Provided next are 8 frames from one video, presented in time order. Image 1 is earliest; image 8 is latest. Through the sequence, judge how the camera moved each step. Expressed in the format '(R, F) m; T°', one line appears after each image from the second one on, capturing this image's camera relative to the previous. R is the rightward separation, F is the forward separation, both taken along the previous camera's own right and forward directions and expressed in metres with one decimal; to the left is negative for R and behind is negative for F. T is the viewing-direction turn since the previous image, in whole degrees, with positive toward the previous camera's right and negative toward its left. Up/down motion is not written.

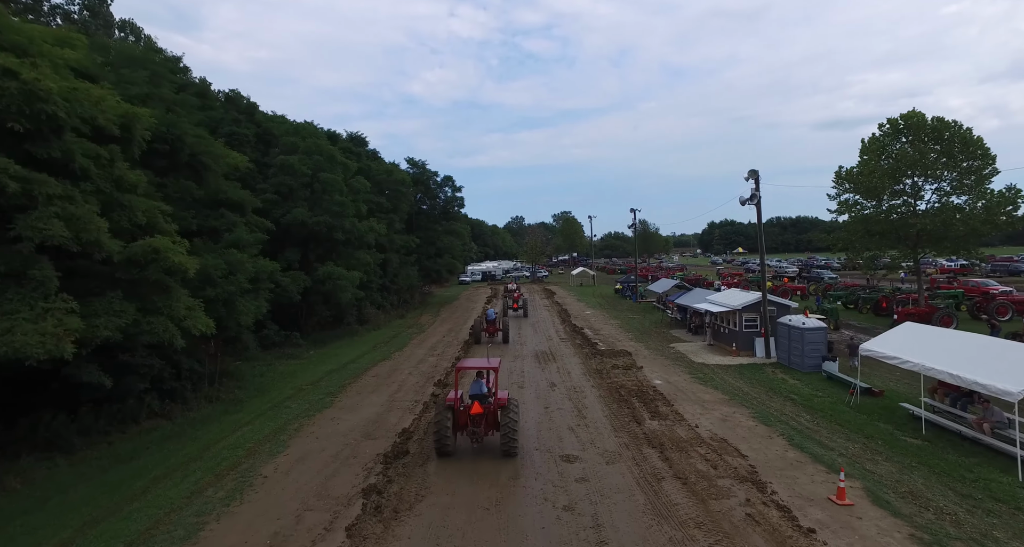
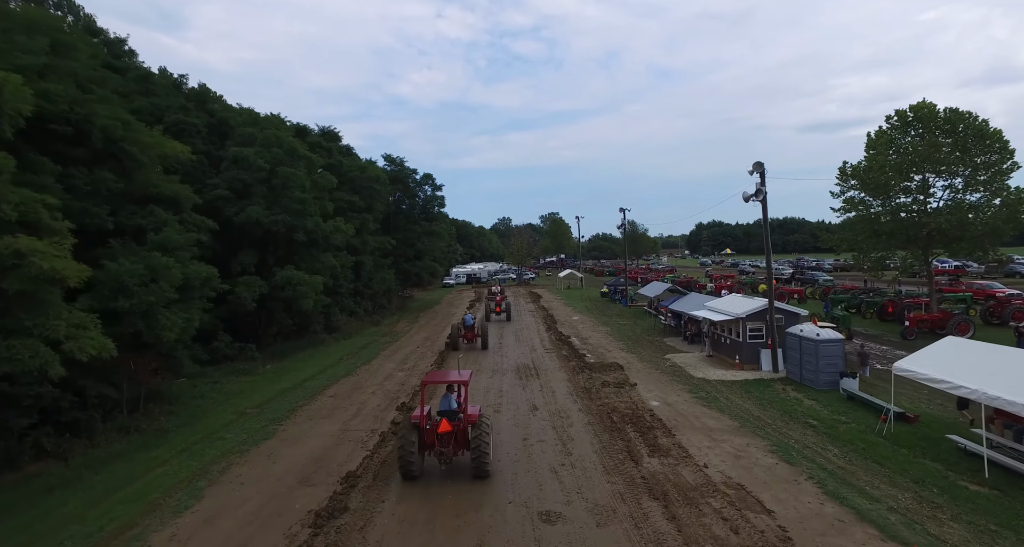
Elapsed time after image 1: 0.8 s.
(+0.3, +2.1) m; +1°
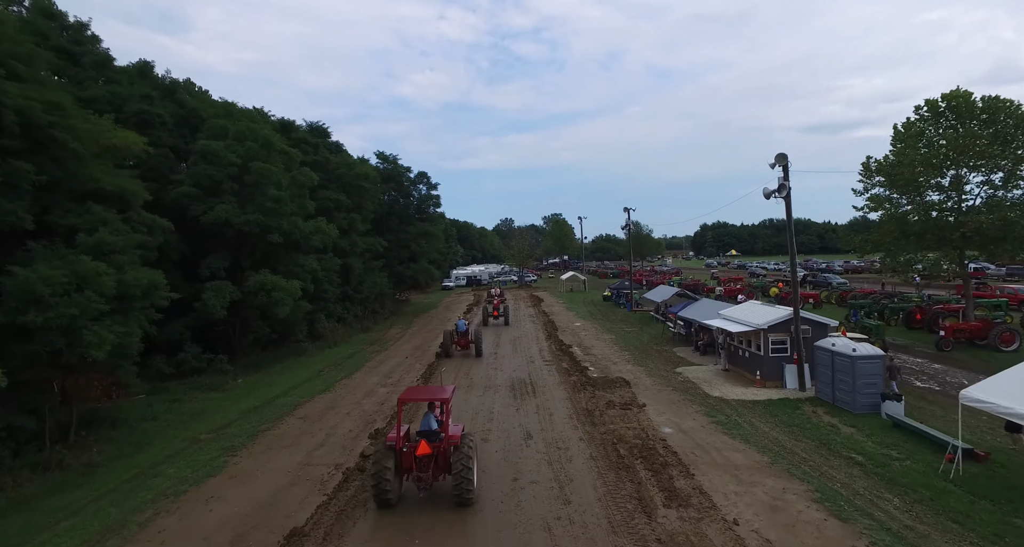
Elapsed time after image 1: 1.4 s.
(+0.3, +1.9) m; 0°
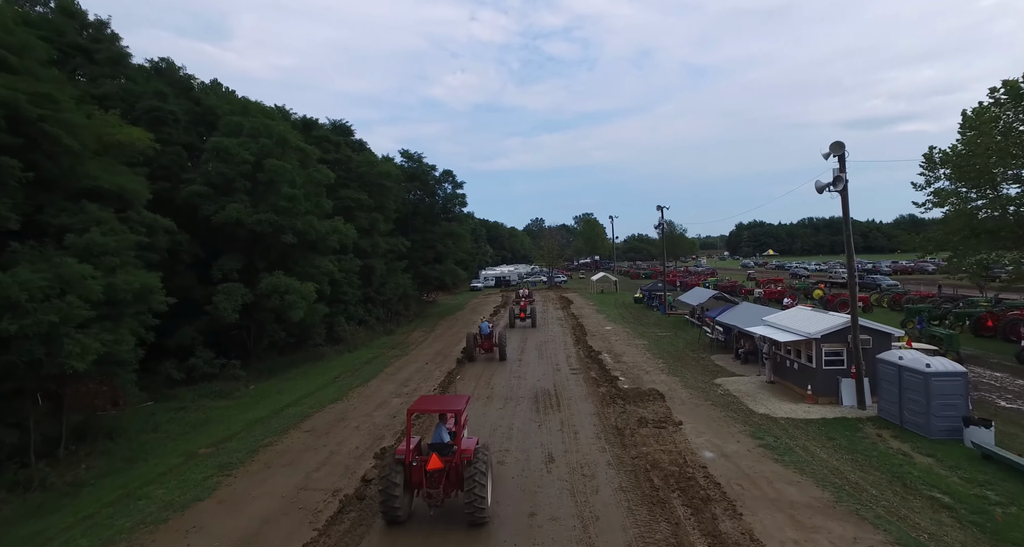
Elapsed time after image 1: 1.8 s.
(+0.2, +1.2) m; -3°
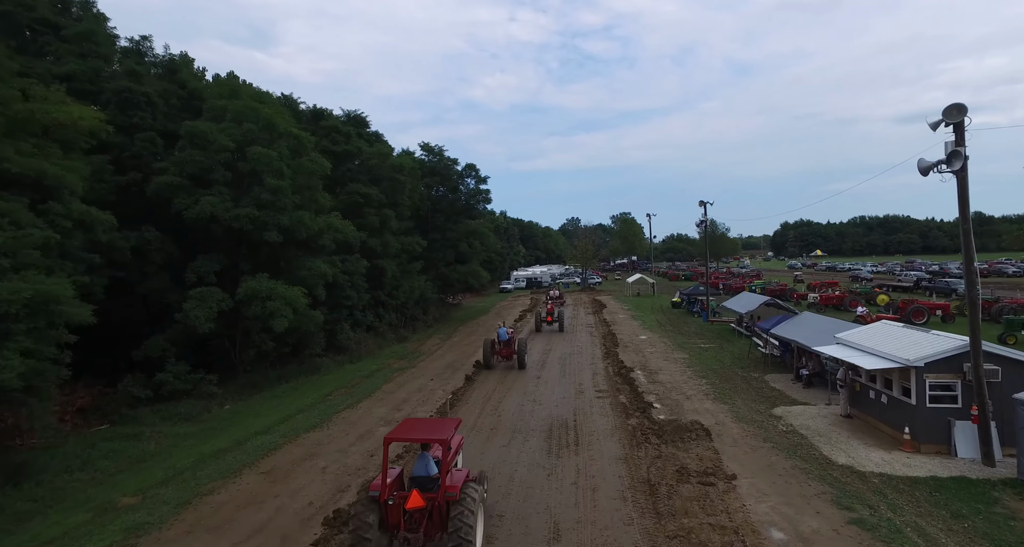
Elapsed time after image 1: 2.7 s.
(+0.6, +2.8) m; -4°
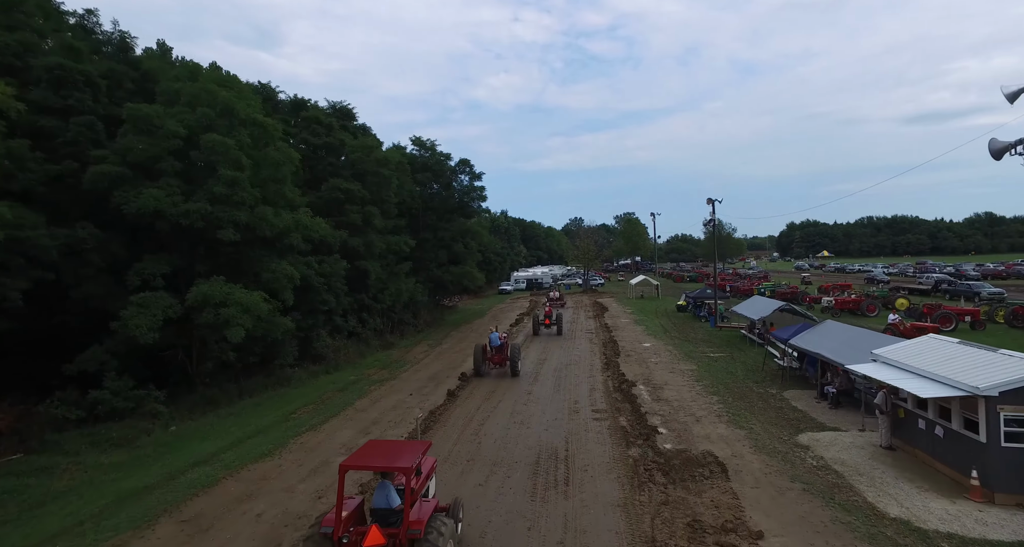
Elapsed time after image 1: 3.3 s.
(+0.5, +1.9) m; 0°
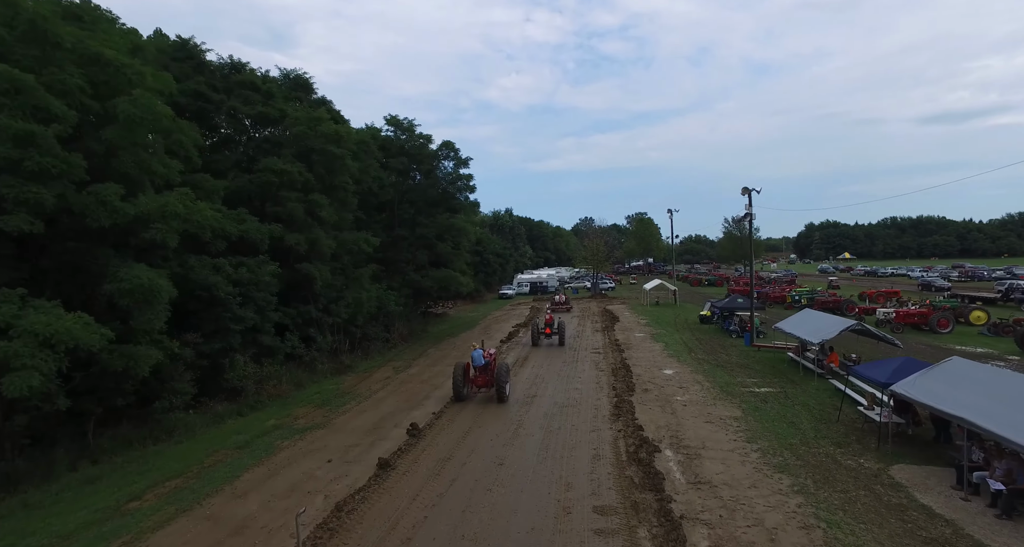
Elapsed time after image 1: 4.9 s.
(+1.0, +5.5) m; -1°
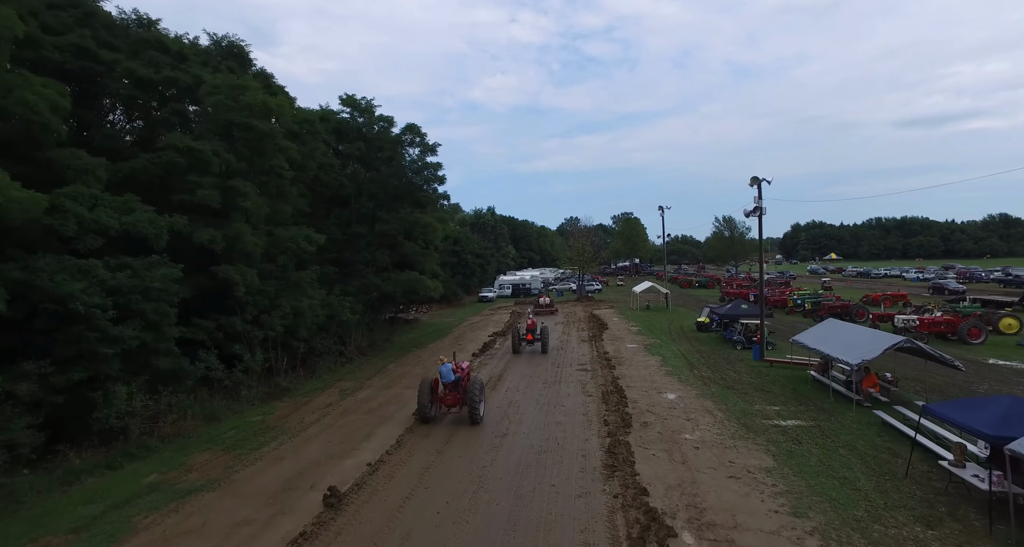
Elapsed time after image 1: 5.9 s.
(+0.5, +3.6) m; +2°
